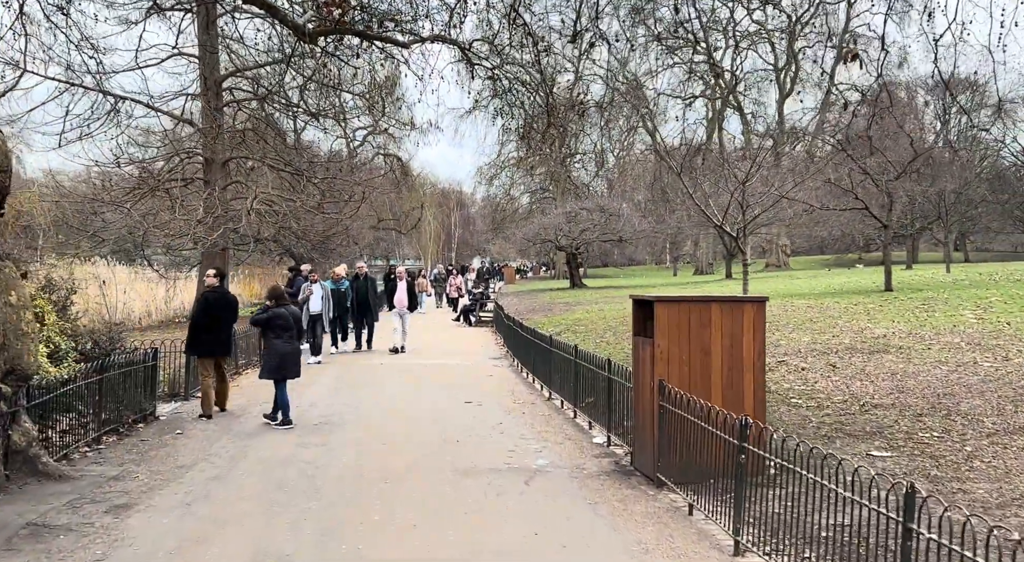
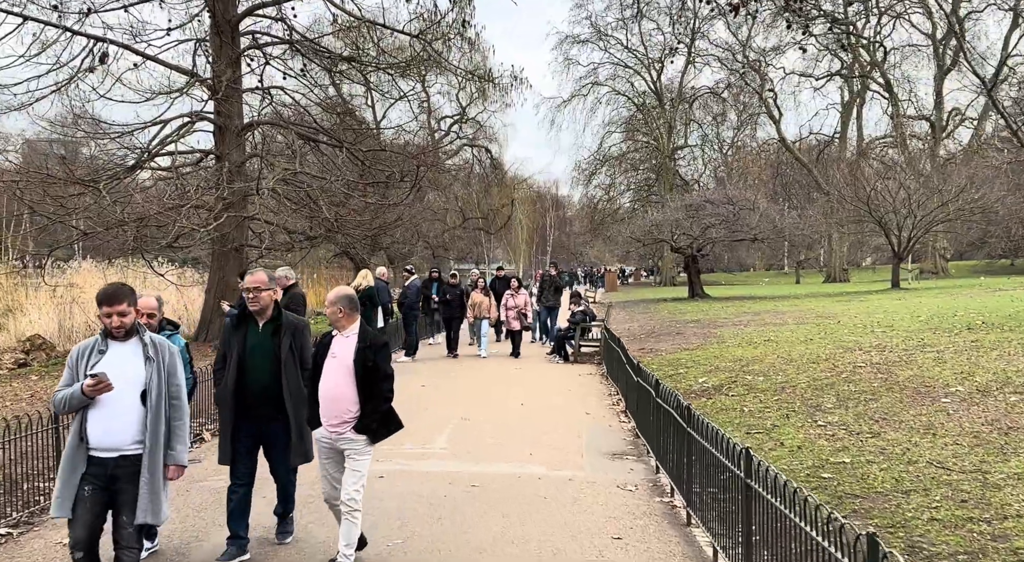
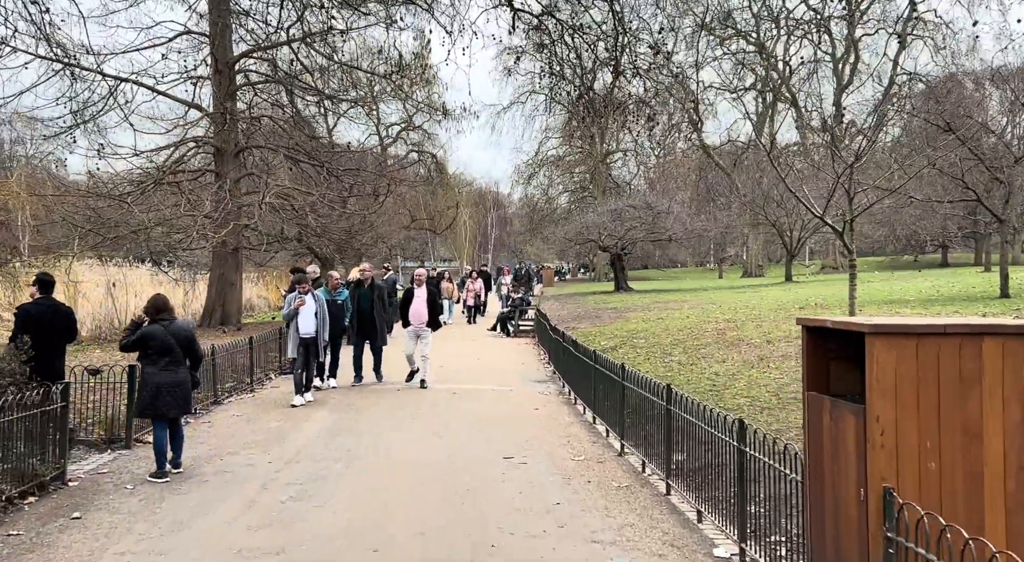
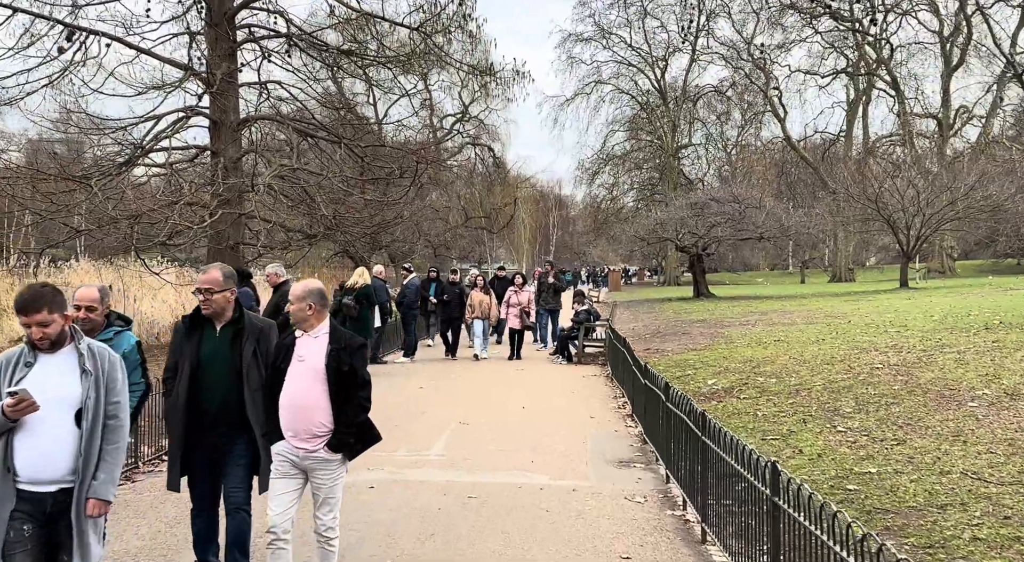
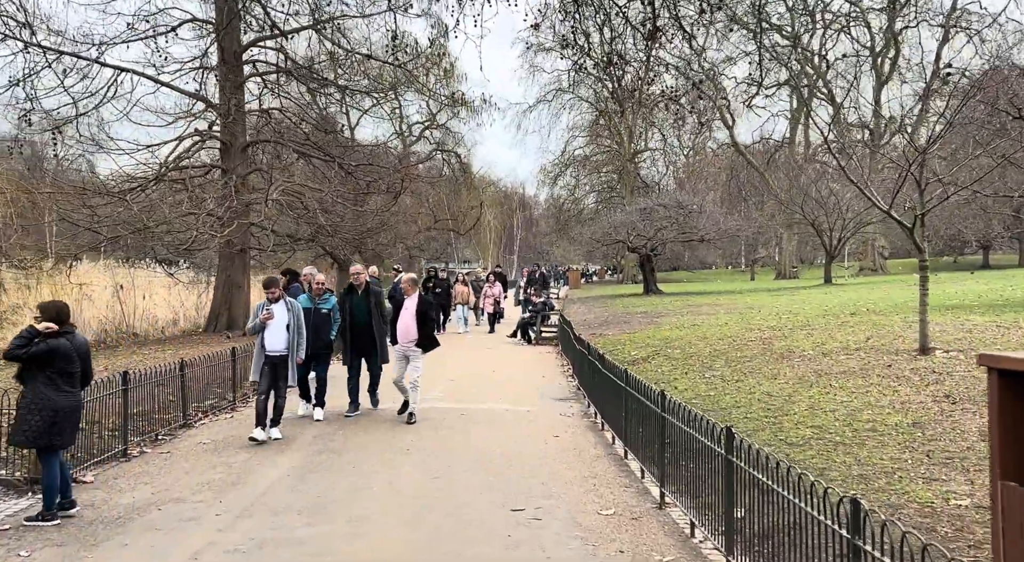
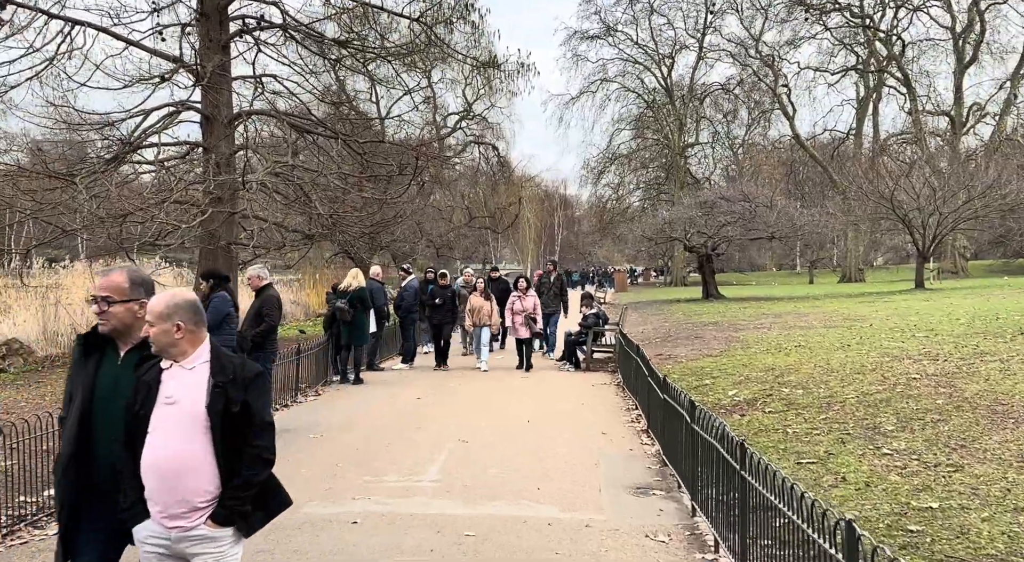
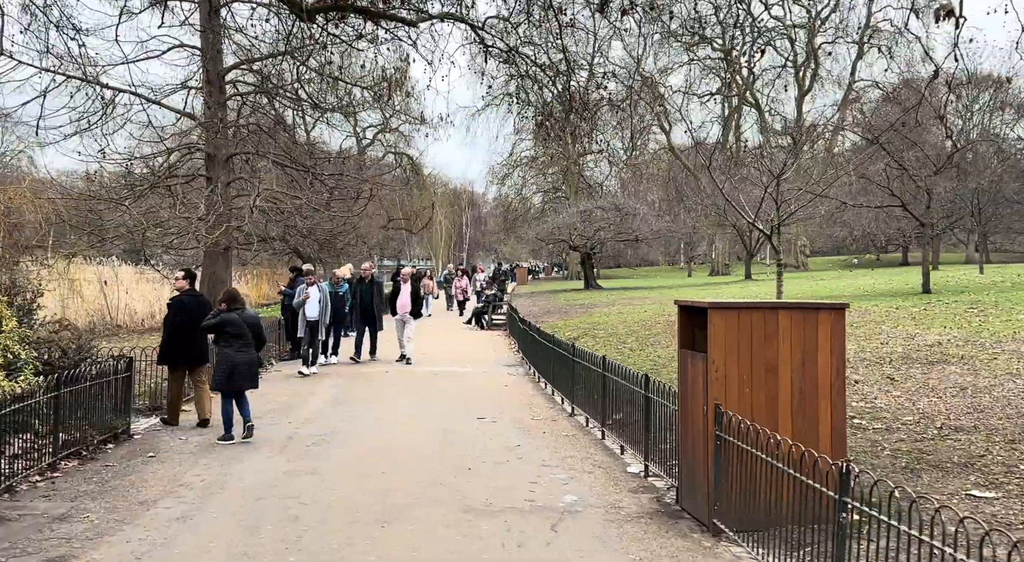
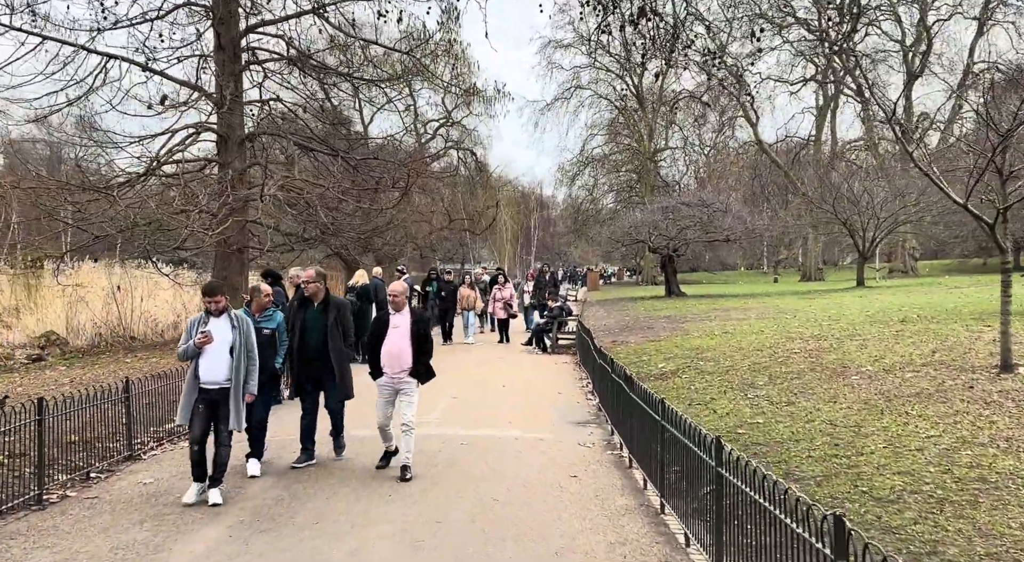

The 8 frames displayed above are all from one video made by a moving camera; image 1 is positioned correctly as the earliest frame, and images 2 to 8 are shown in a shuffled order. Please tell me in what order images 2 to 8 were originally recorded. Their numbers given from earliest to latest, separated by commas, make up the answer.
7, 3, 5, 8, 2, 4, 6
